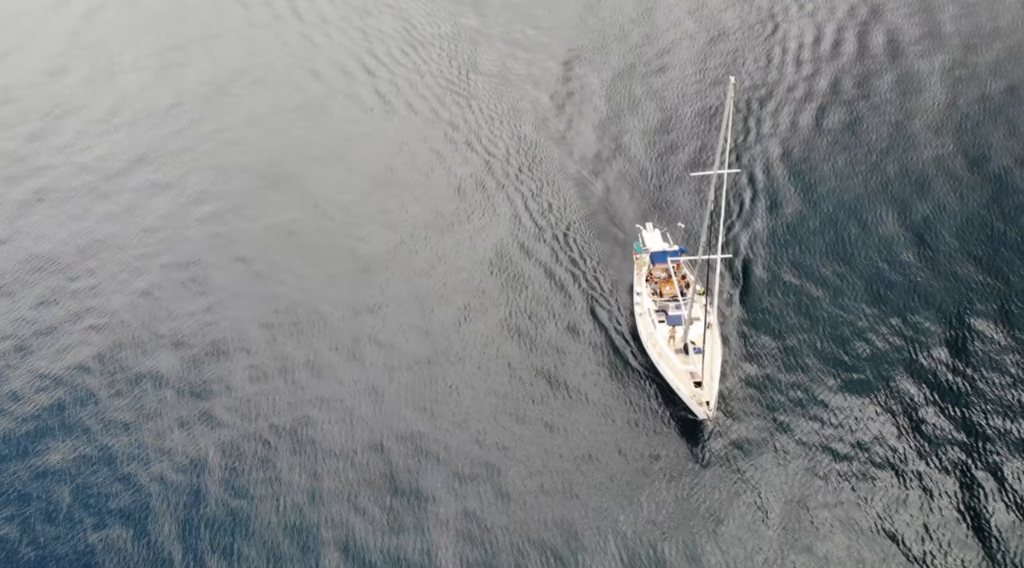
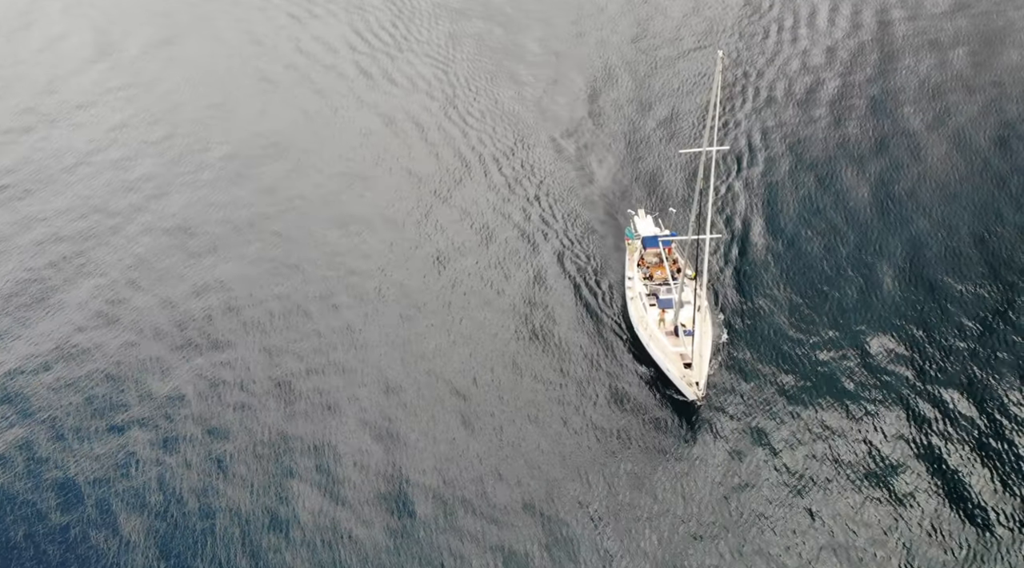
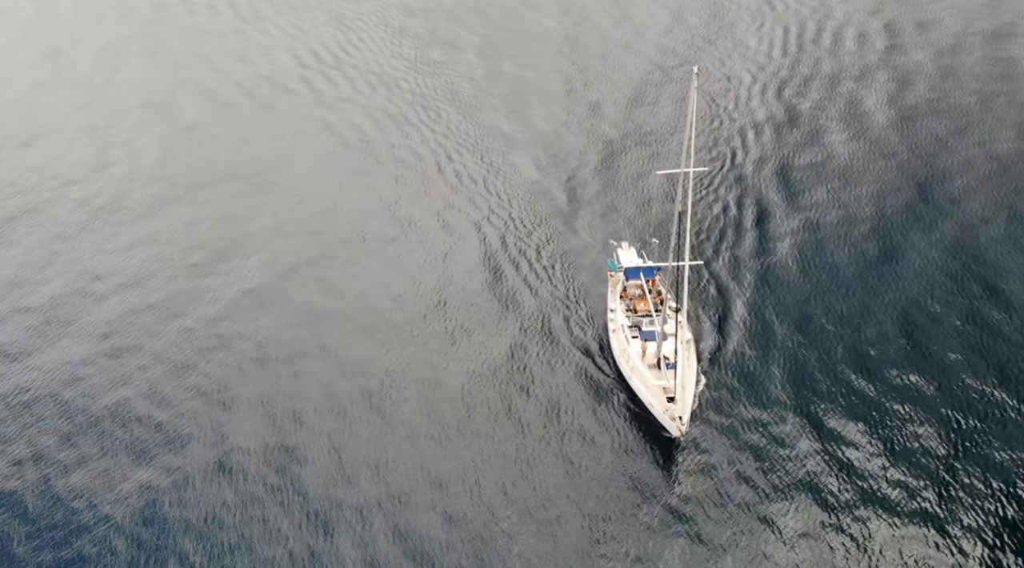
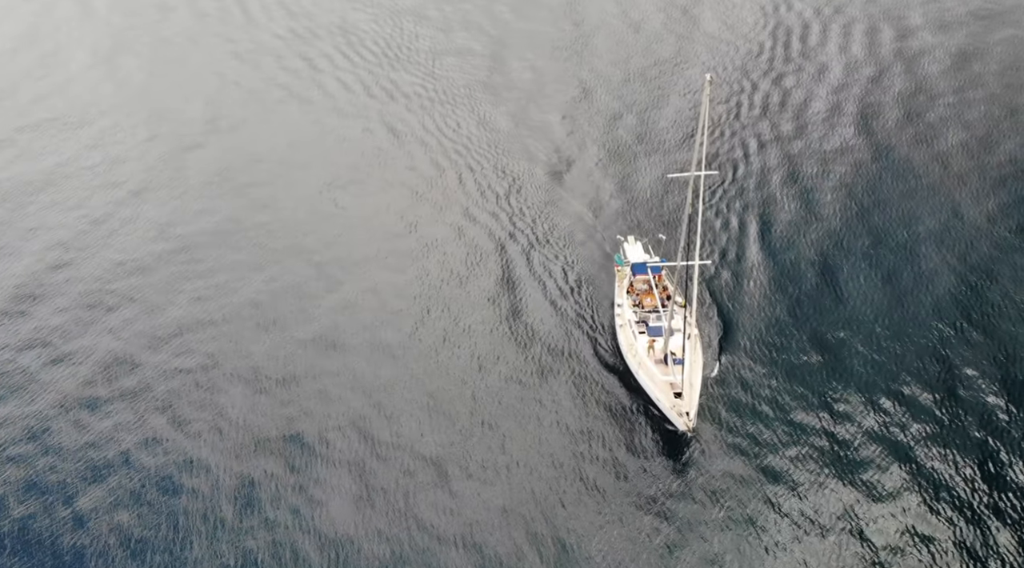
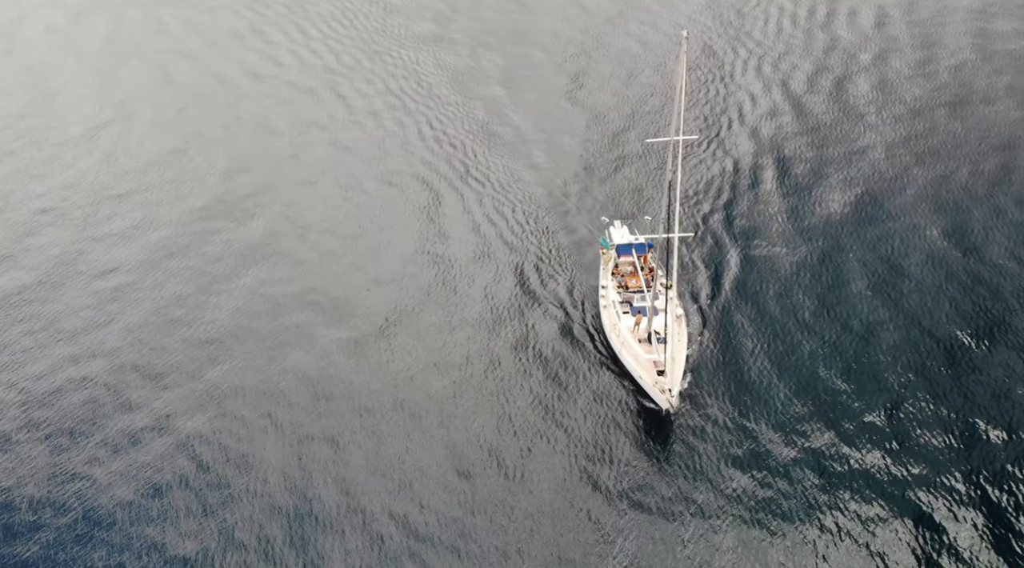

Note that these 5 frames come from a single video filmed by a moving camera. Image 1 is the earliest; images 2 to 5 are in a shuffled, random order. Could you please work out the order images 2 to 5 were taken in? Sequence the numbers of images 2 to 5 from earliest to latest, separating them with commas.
2, 4, 3, 5
